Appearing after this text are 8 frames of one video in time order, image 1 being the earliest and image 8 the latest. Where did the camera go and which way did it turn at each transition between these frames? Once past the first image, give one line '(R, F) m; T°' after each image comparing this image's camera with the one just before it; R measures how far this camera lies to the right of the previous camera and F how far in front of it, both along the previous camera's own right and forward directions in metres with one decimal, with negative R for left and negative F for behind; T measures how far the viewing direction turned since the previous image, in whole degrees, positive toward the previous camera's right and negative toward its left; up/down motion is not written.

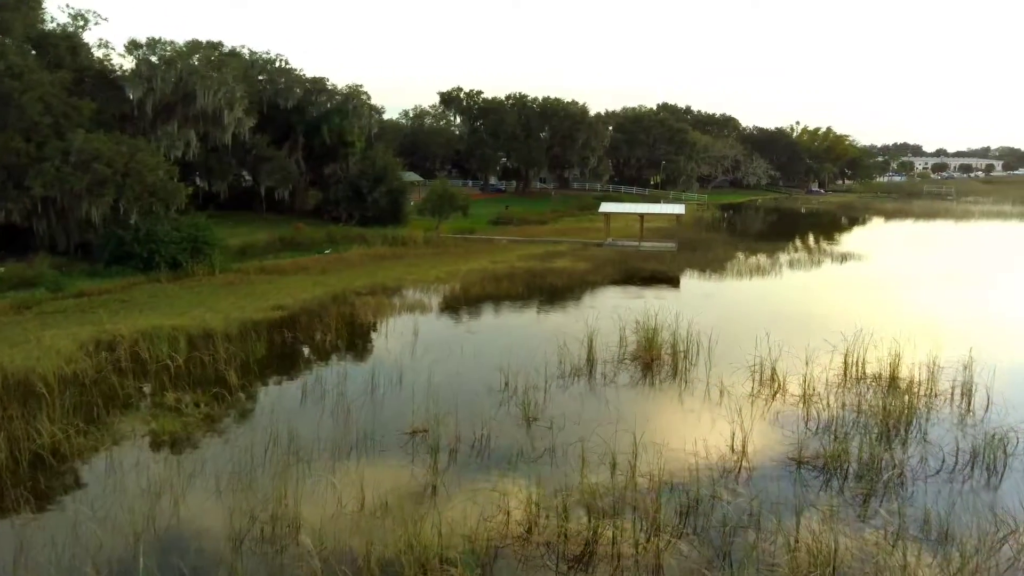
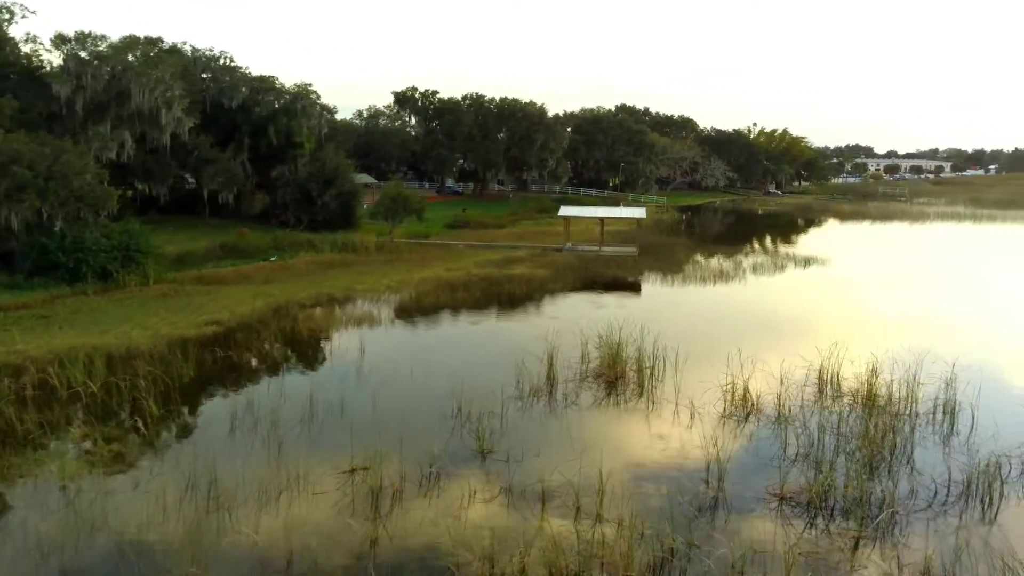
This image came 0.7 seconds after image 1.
(+0.1, +1.0) m; +3°
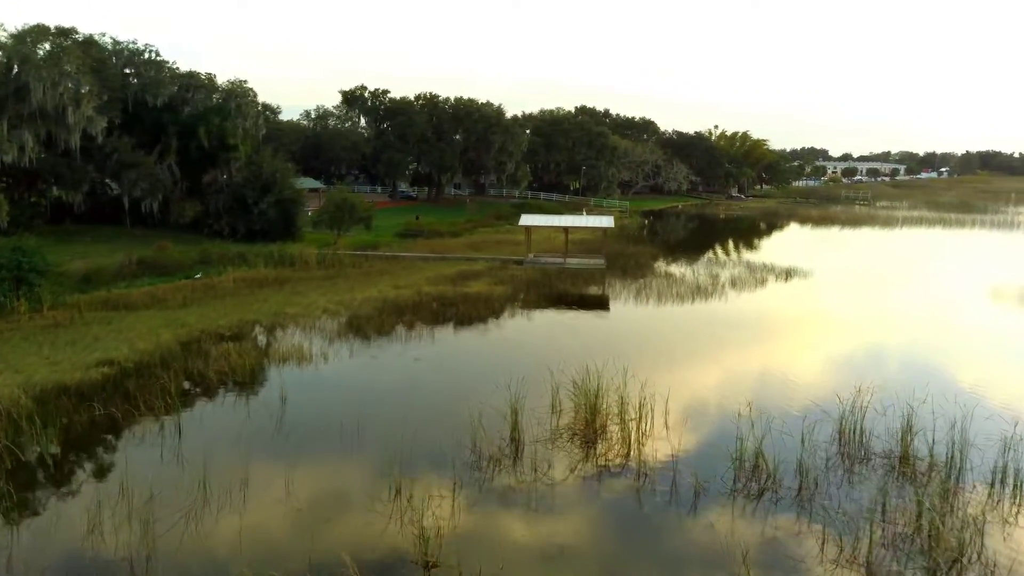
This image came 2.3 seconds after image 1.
(+0.1, +2.5) m; +3°
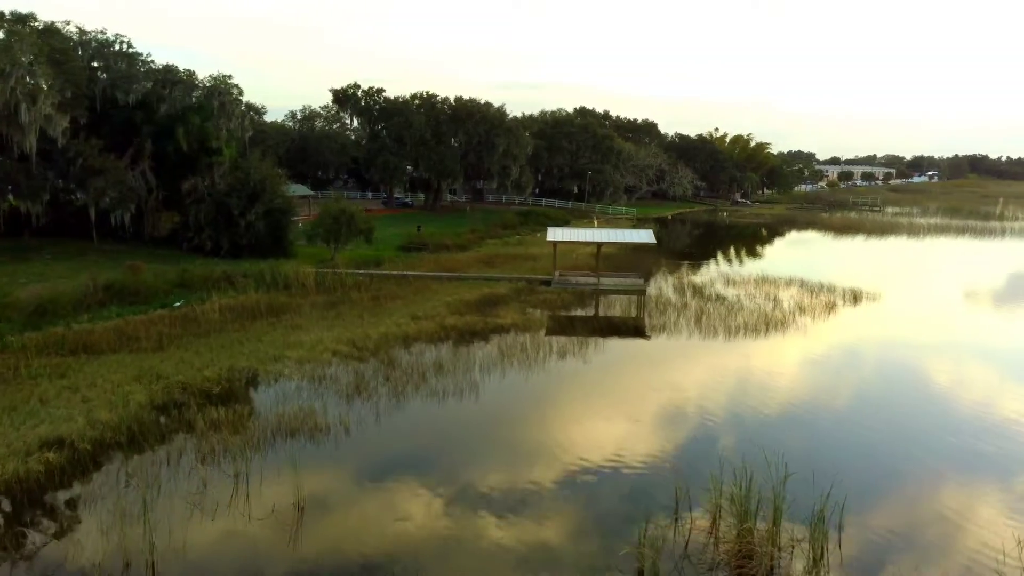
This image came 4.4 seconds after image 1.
(-1.6, +3.2) m; +2°
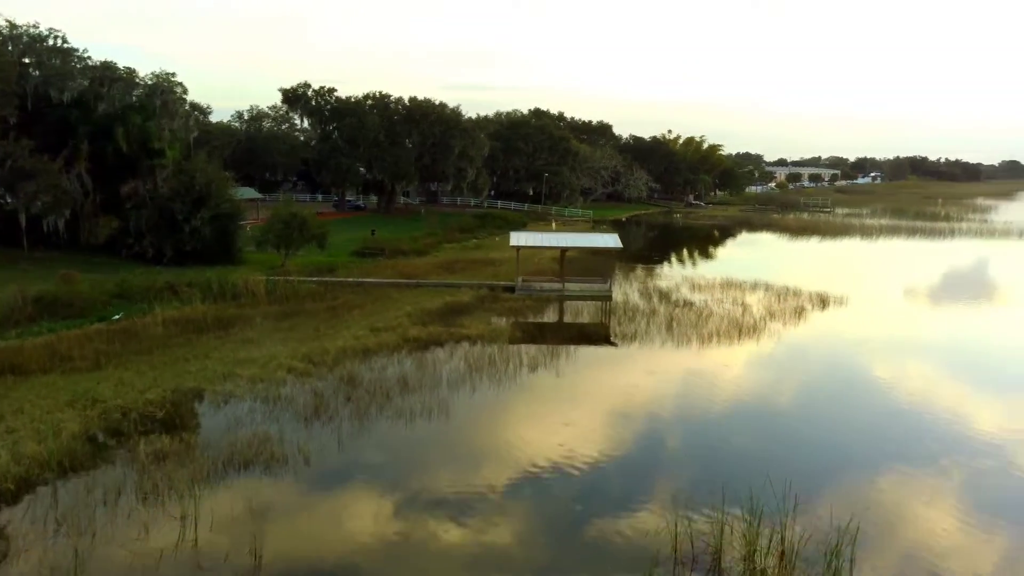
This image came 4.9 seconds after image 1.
(-0.3, +0.7) m; +4°
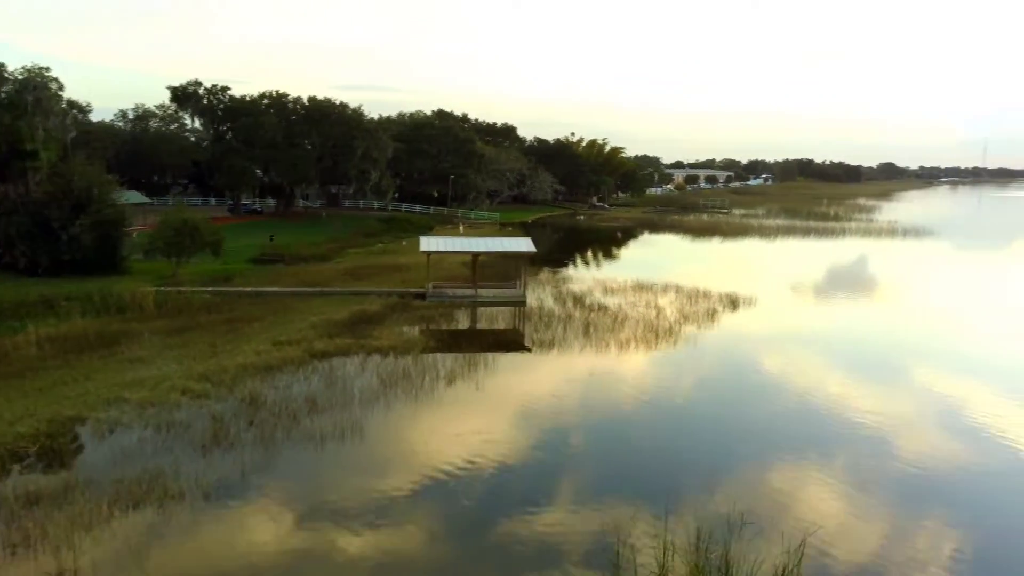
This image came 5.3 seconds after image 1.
(-0.1, +0.4) m; +7°
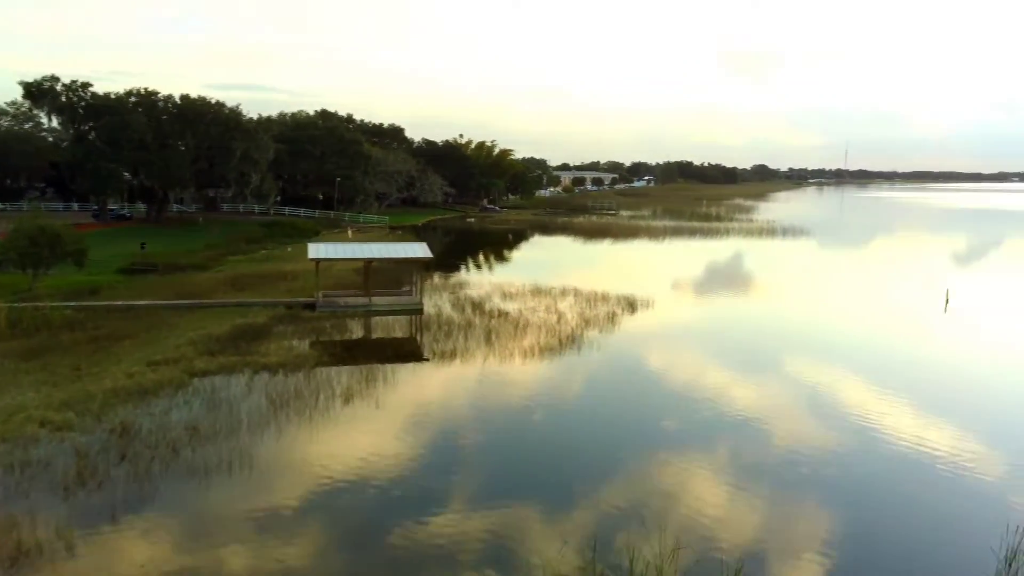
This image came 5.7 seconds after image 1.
(-0.1, +0.4) m; +9°
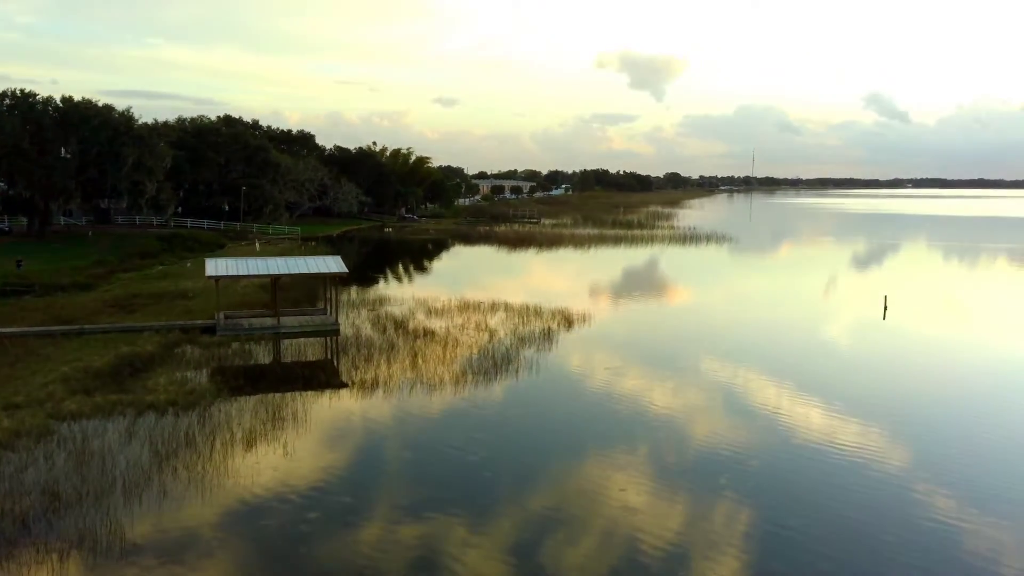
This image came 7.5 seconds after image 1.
(-0.2, +1.6) m; +7°
